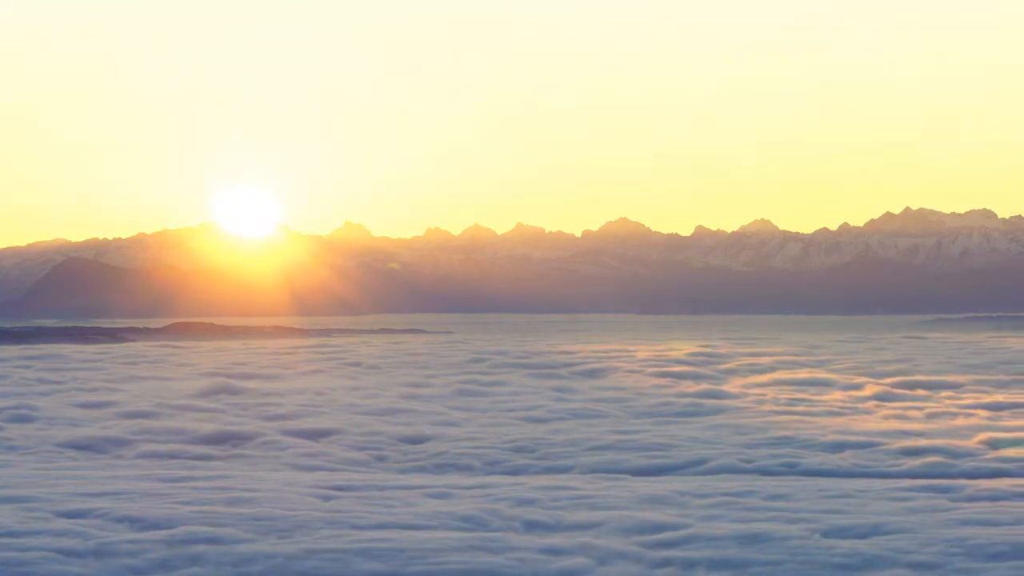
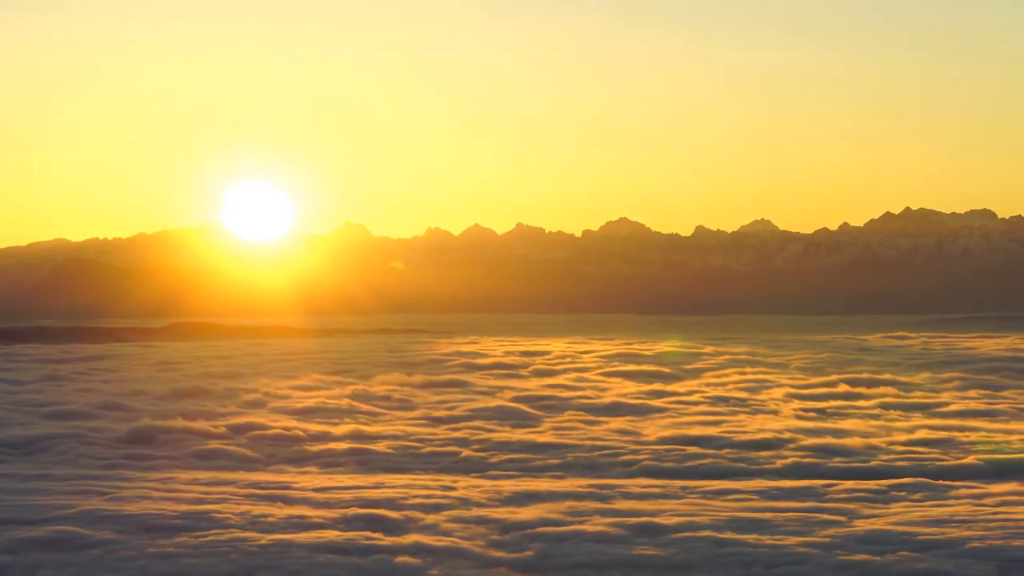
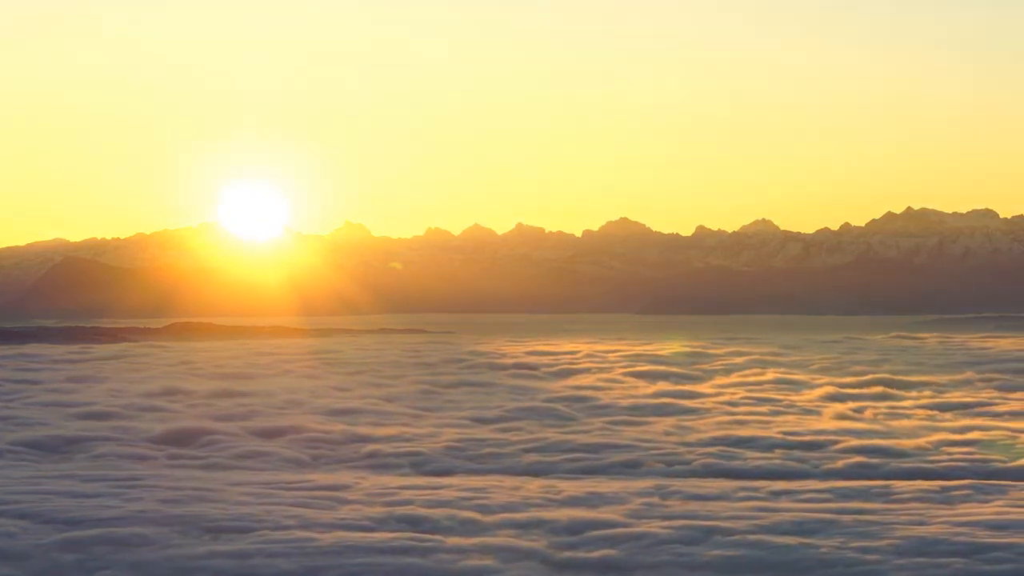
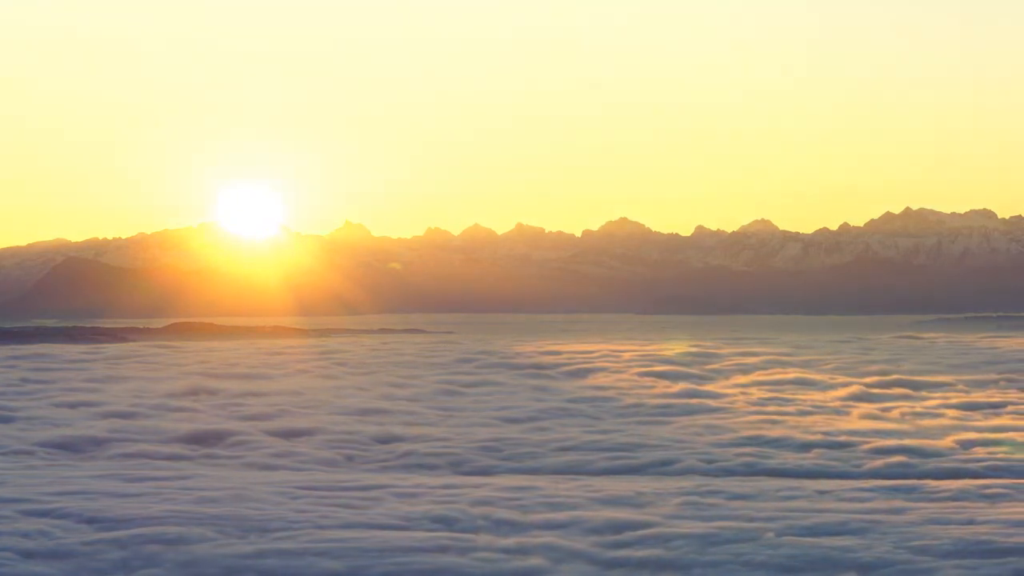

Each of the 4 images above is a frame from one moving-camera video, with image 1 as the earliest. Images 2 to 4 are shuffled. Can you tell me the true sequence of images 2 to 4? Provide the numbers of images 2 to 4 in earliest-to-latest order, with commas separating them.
4, 3, 2
